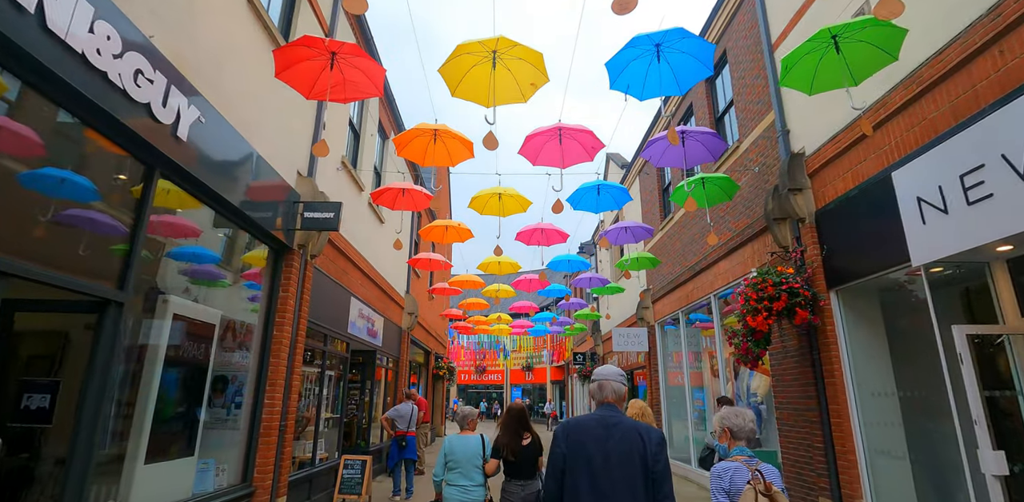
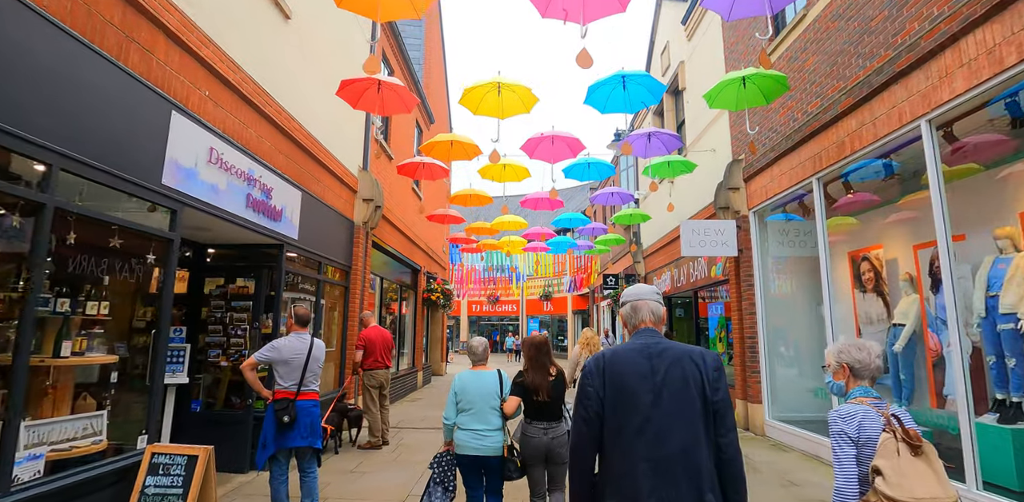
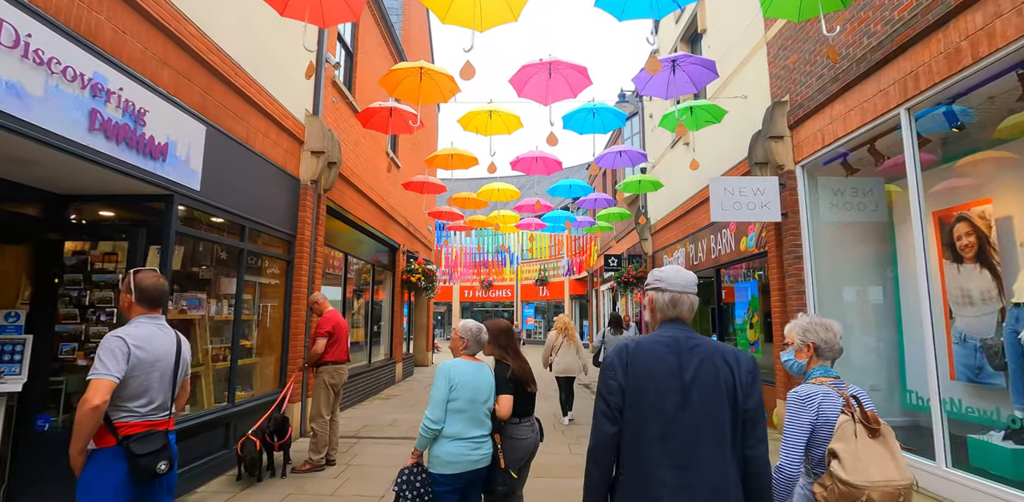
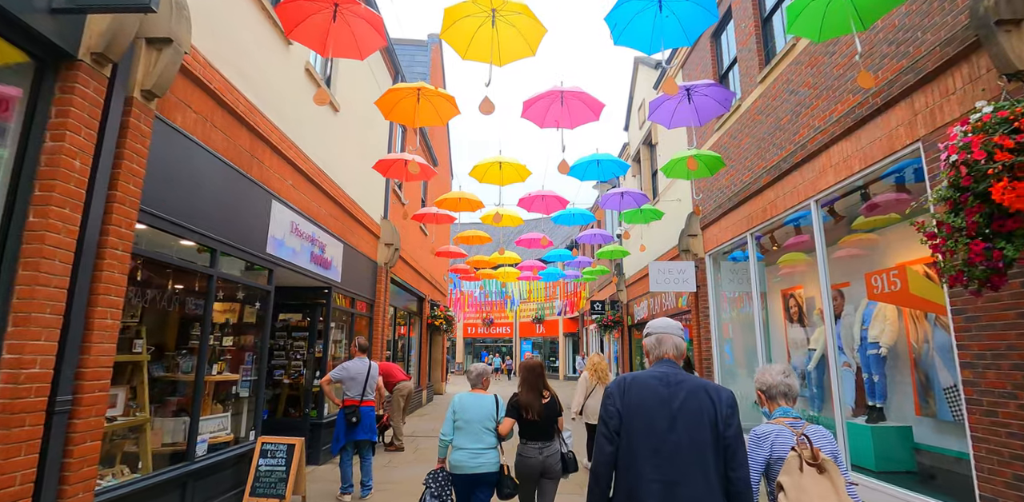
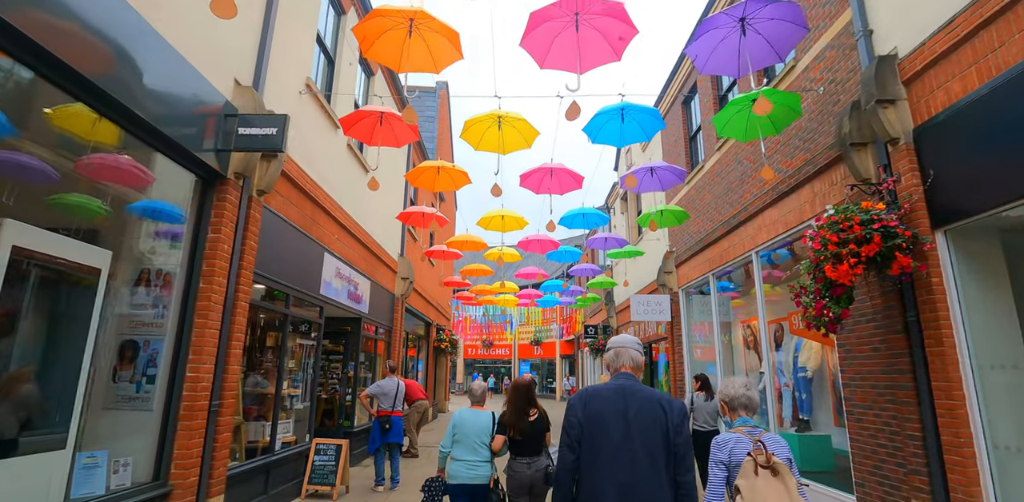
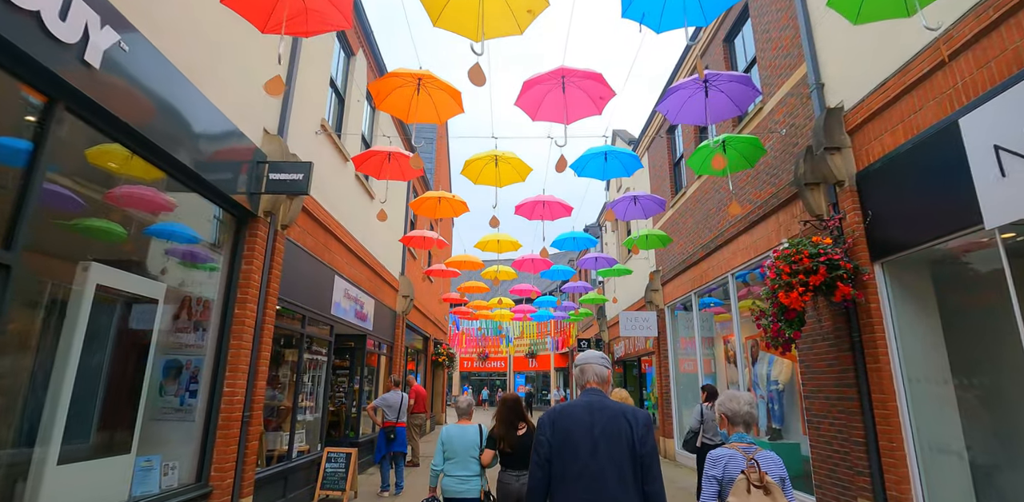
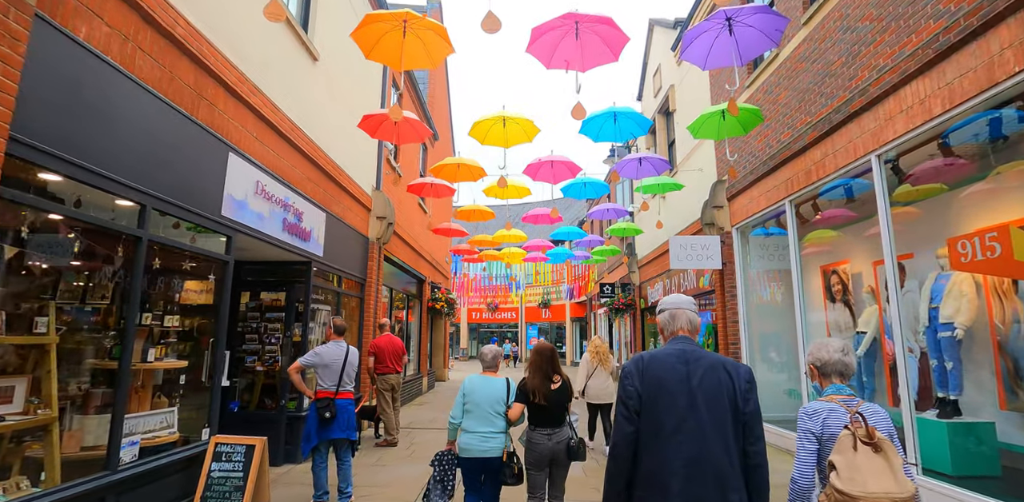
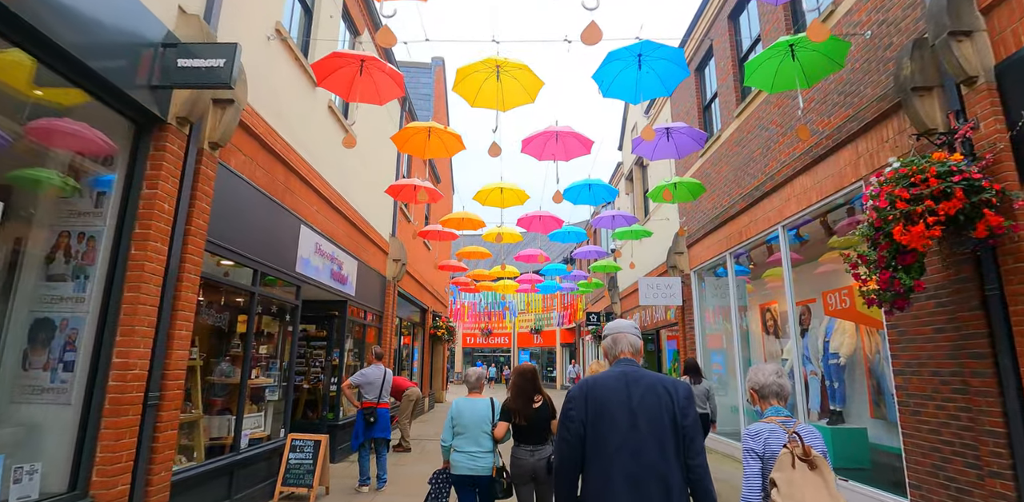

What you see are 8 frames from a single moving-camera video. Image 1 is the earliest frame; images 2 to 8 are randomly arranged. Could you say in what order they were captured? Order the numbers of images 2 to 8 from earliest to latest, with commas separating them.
6, 5, 8, 4, 7, 2, 3
